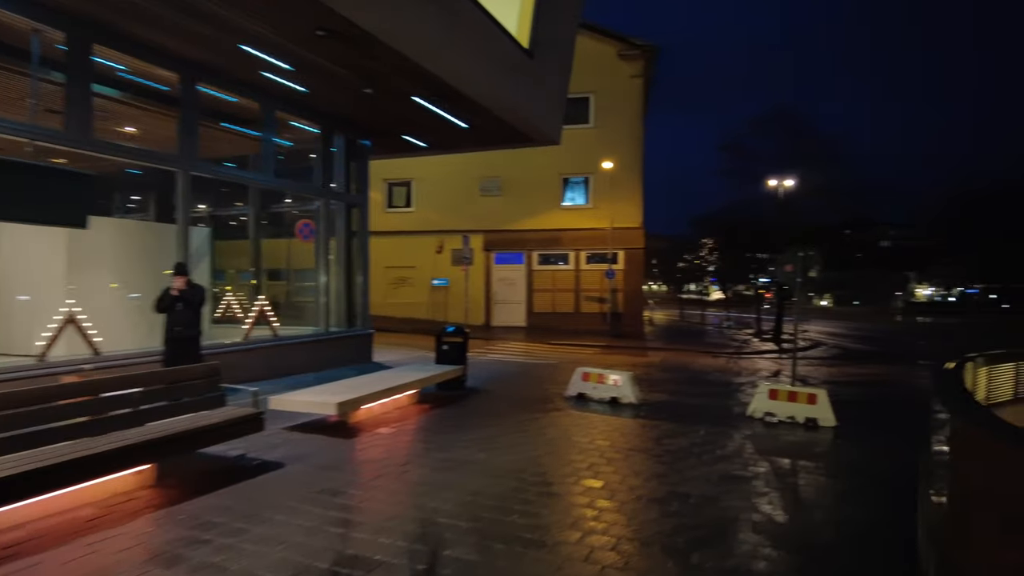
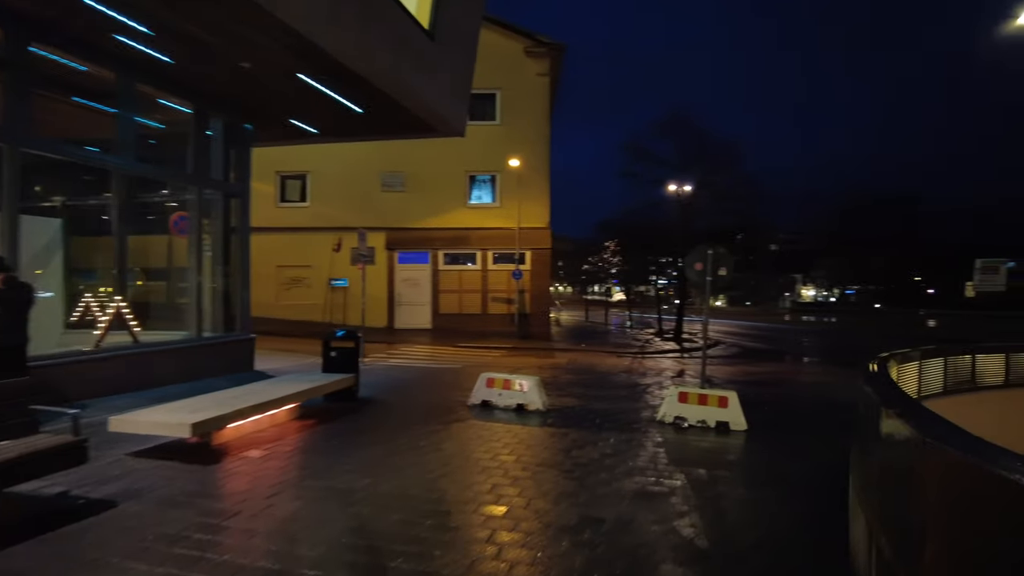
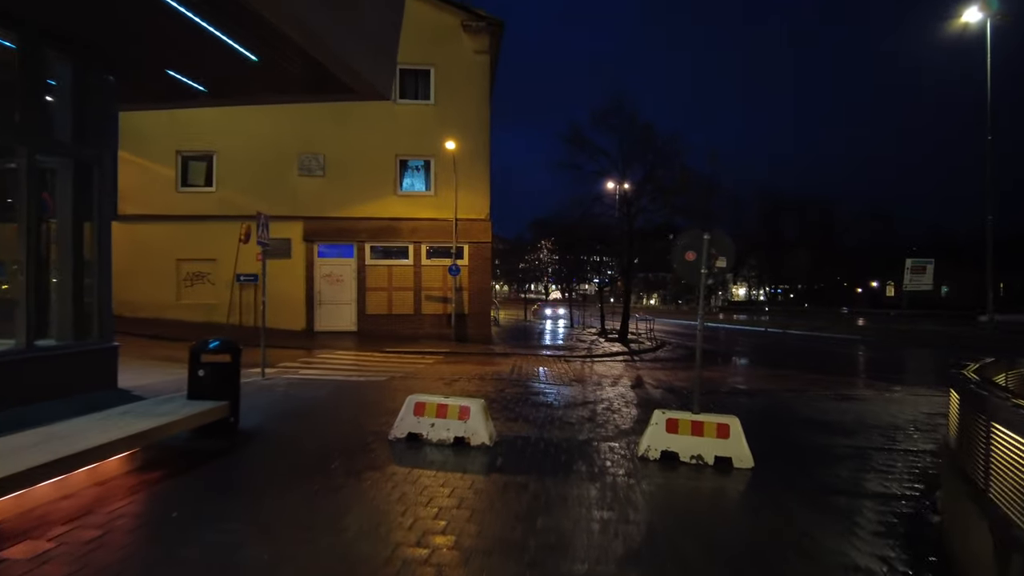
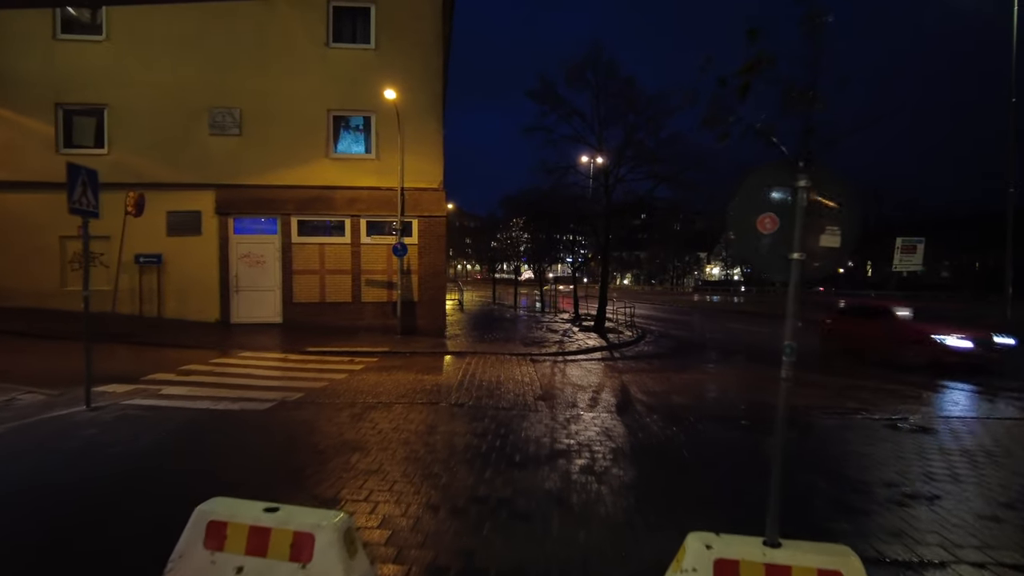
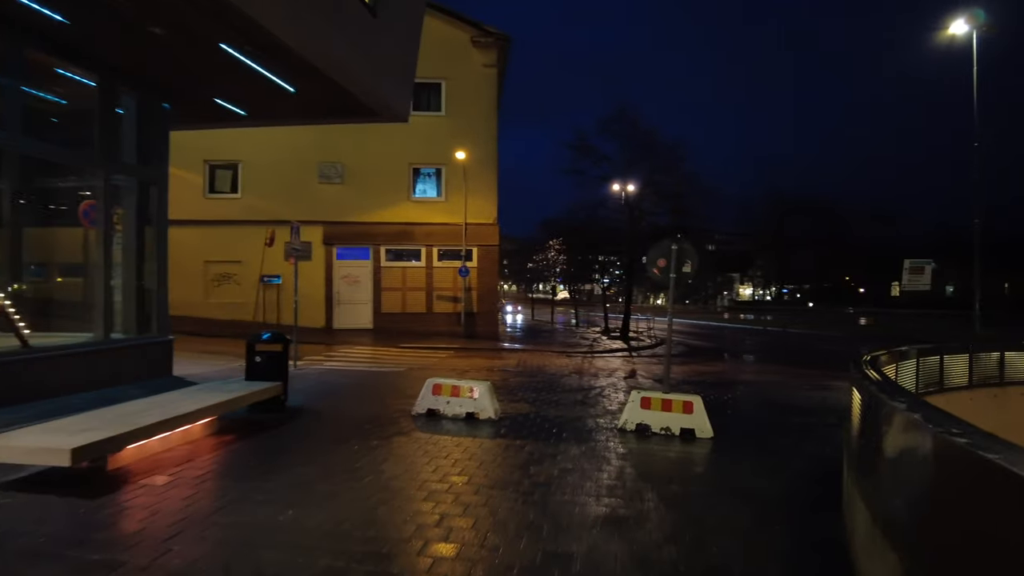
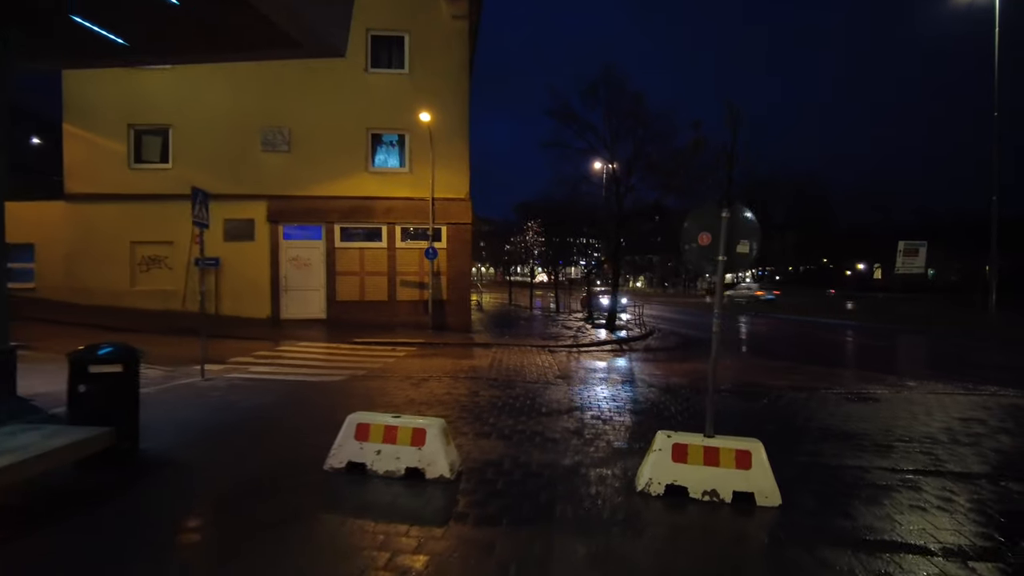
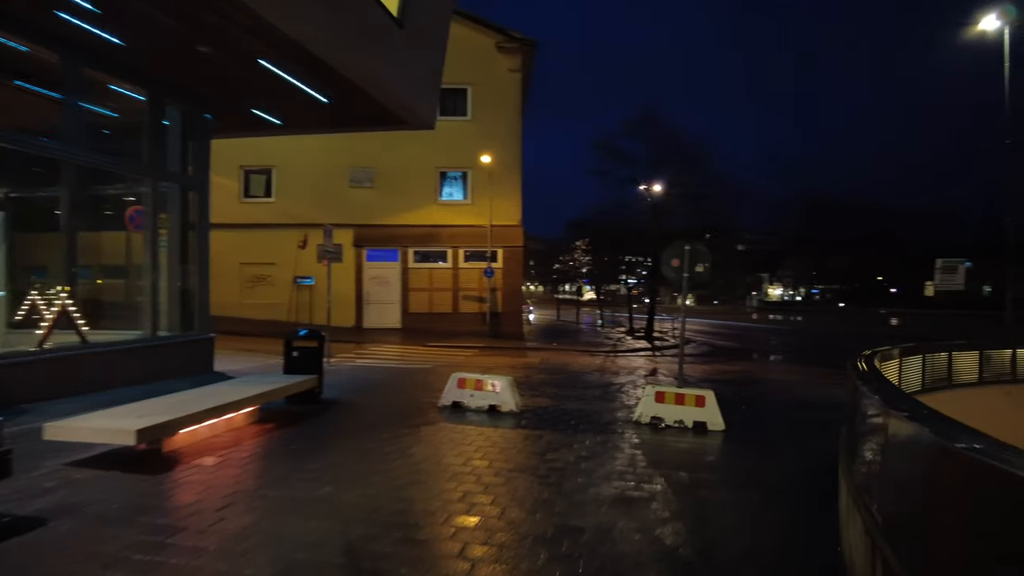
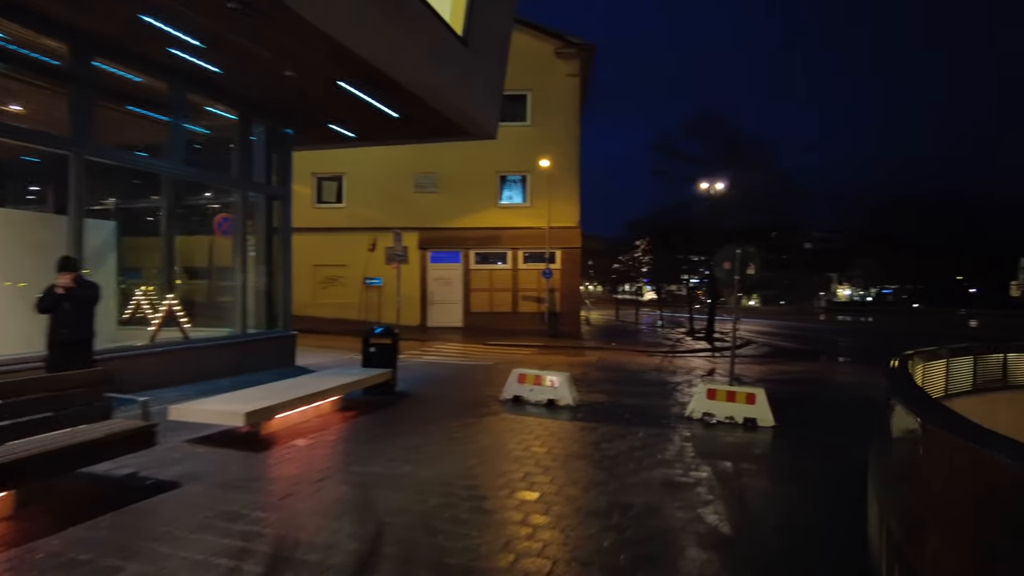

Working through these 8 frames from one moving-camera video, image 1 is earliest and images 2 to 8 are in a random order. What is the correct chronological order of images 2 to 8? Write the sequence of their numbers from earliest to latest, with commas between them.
8, 2, 7, 5, 3, 6, 4
